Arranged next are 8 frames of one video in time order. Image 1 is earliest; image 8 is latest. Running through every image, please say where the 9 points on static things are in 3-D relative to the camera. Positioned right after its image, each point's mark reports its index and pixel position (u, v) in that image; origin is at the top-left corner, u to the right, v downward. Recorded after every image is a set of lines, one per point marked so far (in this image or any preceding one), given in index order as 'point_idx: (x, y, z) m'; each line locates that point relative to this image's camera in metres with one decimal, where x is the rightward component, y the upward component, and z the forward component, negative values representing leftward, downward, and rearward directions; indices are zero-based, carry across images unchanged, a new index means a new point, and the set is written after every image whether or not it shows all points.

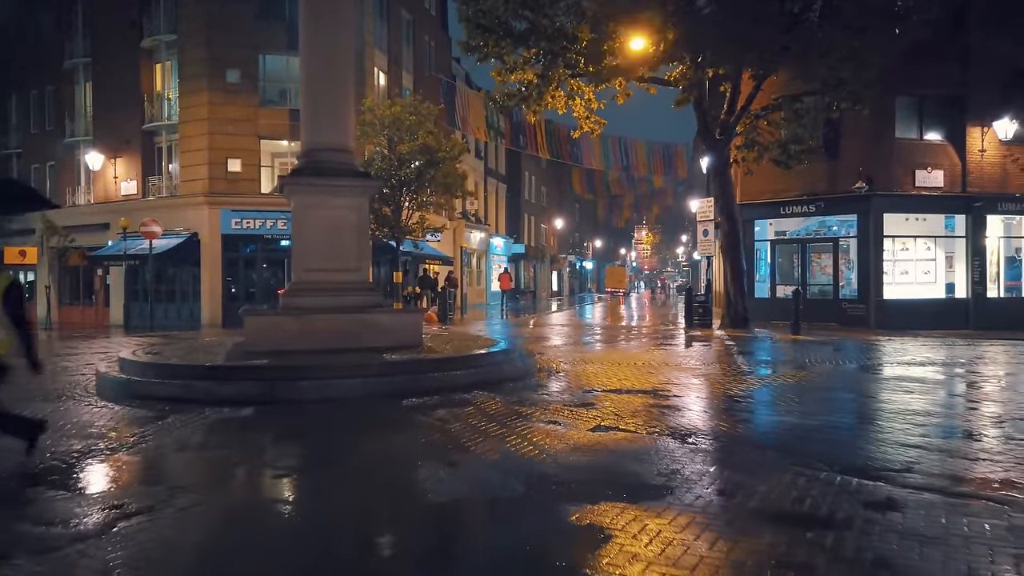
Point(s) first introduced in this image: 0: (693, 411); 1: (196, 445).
0: (+2.2, -1.5, +9.1) m
1: (-3.1, -1.6, +7.4) m
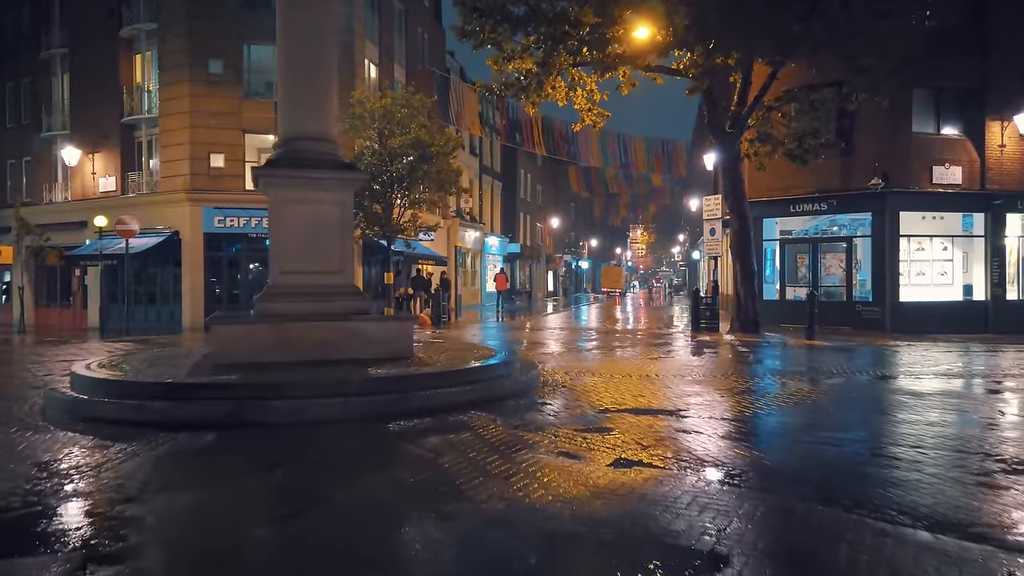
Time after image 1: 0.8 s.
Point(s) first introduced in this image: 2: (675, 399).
0: (+2.2, -1.6, +7.9) m
1: (-3.1, -1.6, +6.2) m
2: (+2.3, -1.5, +10.4) m
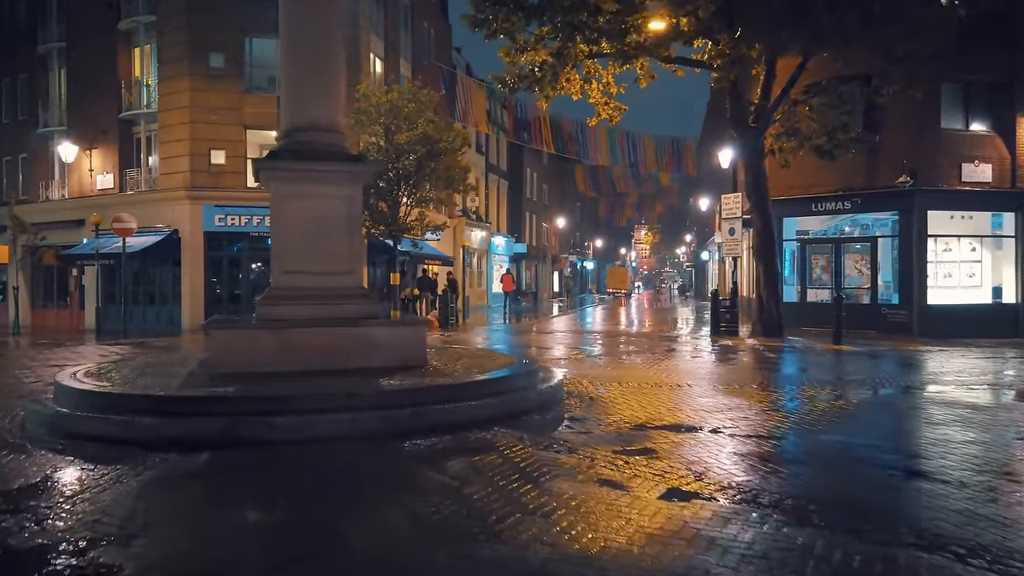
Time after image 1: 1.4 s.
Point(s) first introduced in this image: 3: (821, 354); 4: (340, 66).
0: (+2.5, -1.6, +7.1) m
1: (-2.8, -1.7, +5.3) m
2: (+2.6, -1.6, +9.6) m
3: (+7.7, -1.6, +18.1) m
4: (-2.5, +3.2, +10.4) m
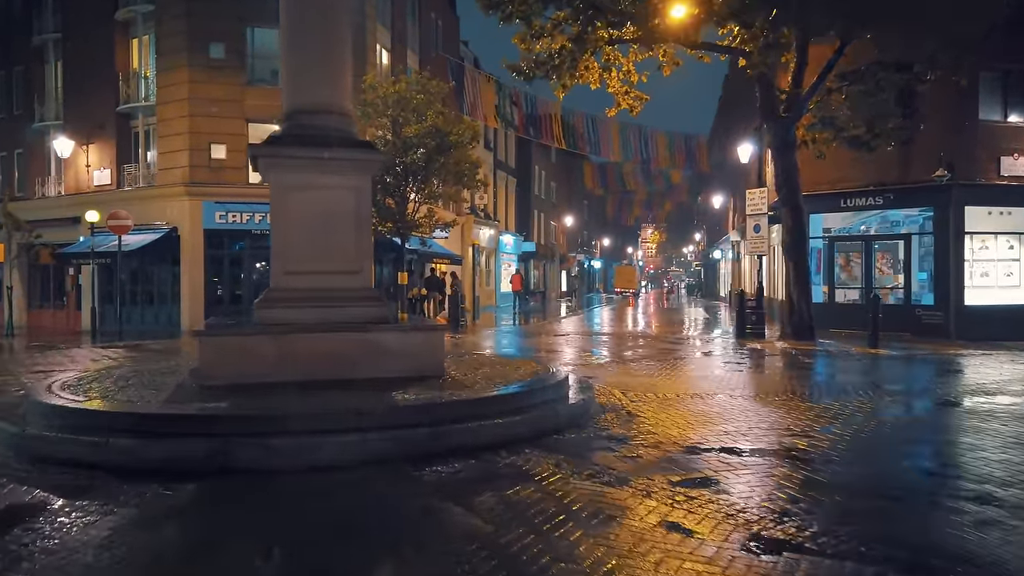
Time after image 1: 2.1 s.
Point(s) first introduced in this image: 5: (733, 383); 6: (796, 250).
0: (+2.8, -1.7, +6.0) m
1: (-2.5, -1.7, +4.3) m
2: (+2.9, -1.6, +8.5) m
3: (+8.1, -1.6, +17.0) m
4: (-2.1, +3.2, +9.4) m
5: (+4.0, -1.6, +13.3) m
6: (+6.9, +0.9, +17.8) m
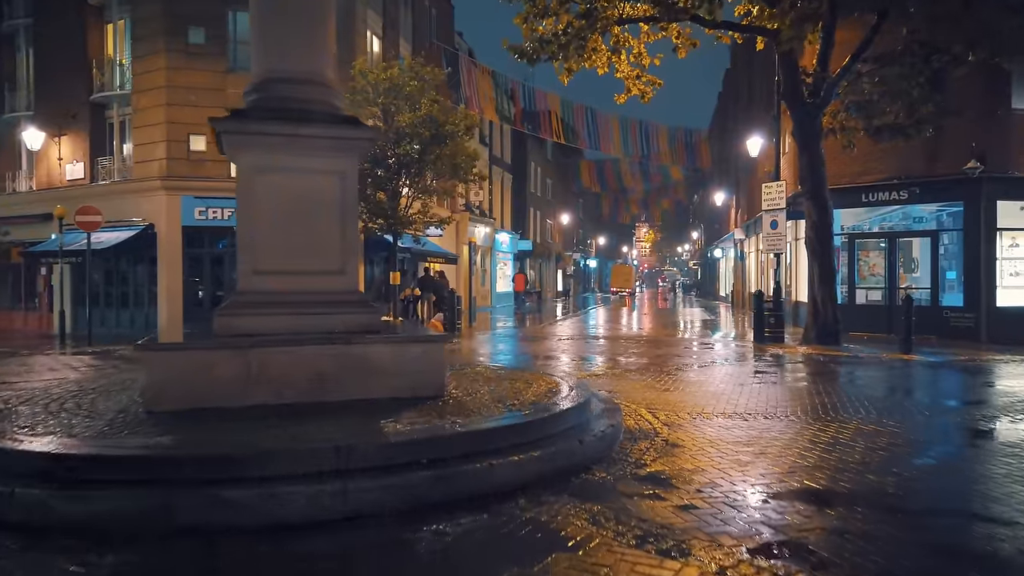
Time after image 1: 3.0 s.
0: (+2.9, -1.7, +4.7) m
1: (-2.3, -1.7, +2.9) m
2: (+3.0, -1.6, +7.1) m
3: (+8.1, -1.6, +15.7) m
4: (-2.0, +3.1, +8.0) m
5: (+4.1, -1.6, +11.9) m
6: (+6.9, +0.9, +16.4) m
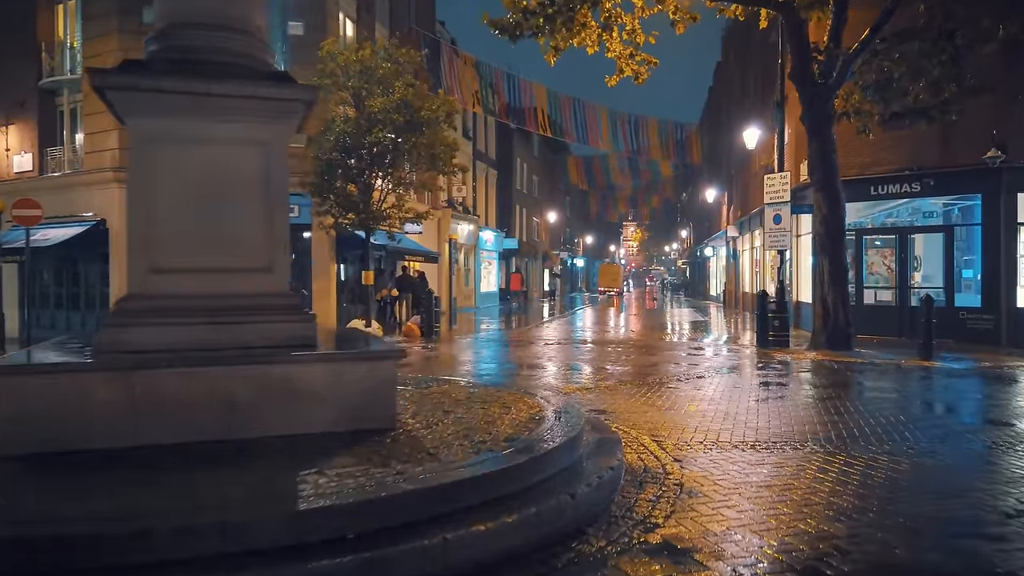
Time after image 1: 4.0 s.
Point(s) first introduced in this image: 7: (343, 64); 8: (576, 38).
0: (+2.8, -1.7, +3.1) m
1: (-2.5, -1.7, +1.3) m
2: (+2.8, -1.6, +5.6) m
3: (+7.7, -1.6, +14.2) m
4: (-2.3, +3.1, +6.4) m
5: (+3.8, -1.6, +10.4) m
6: (+6.5, +0.9, +15.0) m
7: (-4.4, +5.8, +18.8) m
8: (+1.3, +5.1, +14.7) m
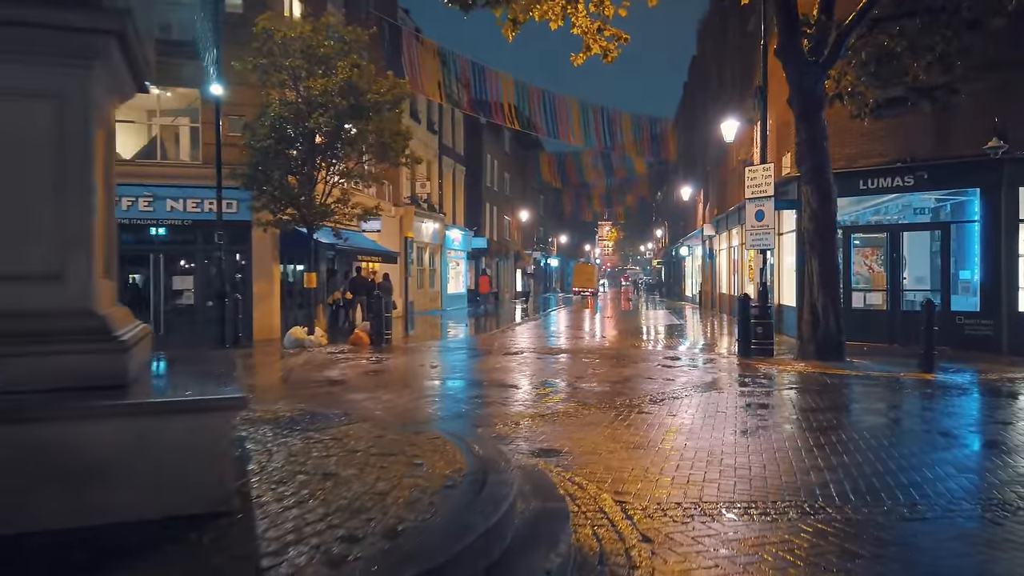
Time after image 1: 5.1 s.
0: (+2.3, -1.8, +1.5) m
1: (-2.9, -1.8, -0.6) m
2: (+2.2, -1.7, +3.9) m
3: (+6.9, -1.7, +12.7) m
4: (-2.8, +3.0, +4.5) m
5: (+3.1, -1.7, +8.7) m
6: (+5.7, +0.8, +13.4) m
7: (-5.4, +5.7, +16.9) m
8: (+0.4, +5.0, +13.0) m
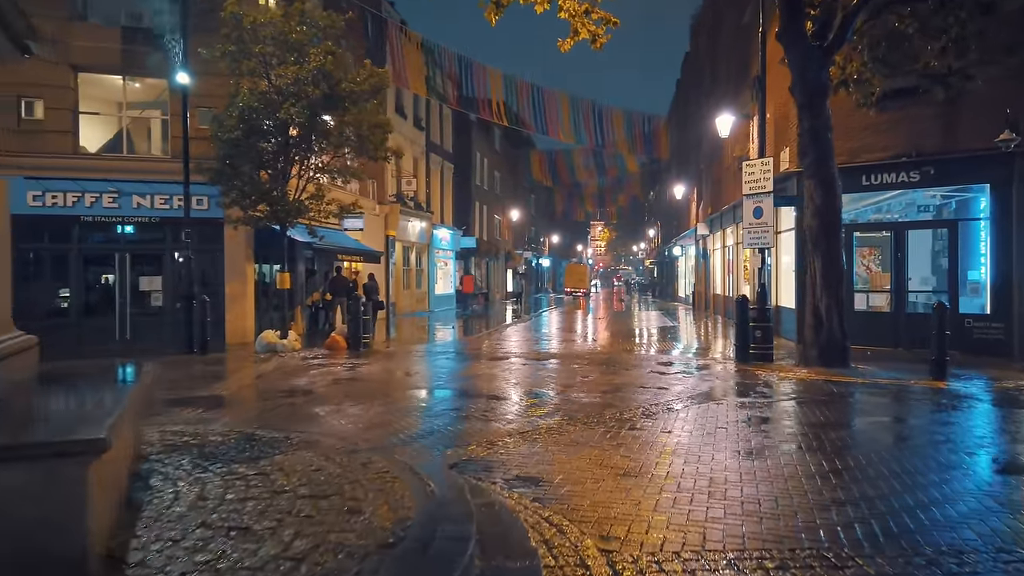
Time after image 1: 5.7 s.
0: (+2.1, -1.8, +0.6) m
1: (-3.1, -1.8, -1.5) m
2: (+2.0, -1.7, +3.0) m
3: (+6.6, -1.7, +11.8) m
4: (-3.1, +3.0, +3.6) m
5: (+2.8, -1.7, +7.9) m
6: (+5.4, +0.8, +12.5) m
7: (-5.7, +5.7, +16.0) m
8: (+0.1, +5.0, +12.0) m
